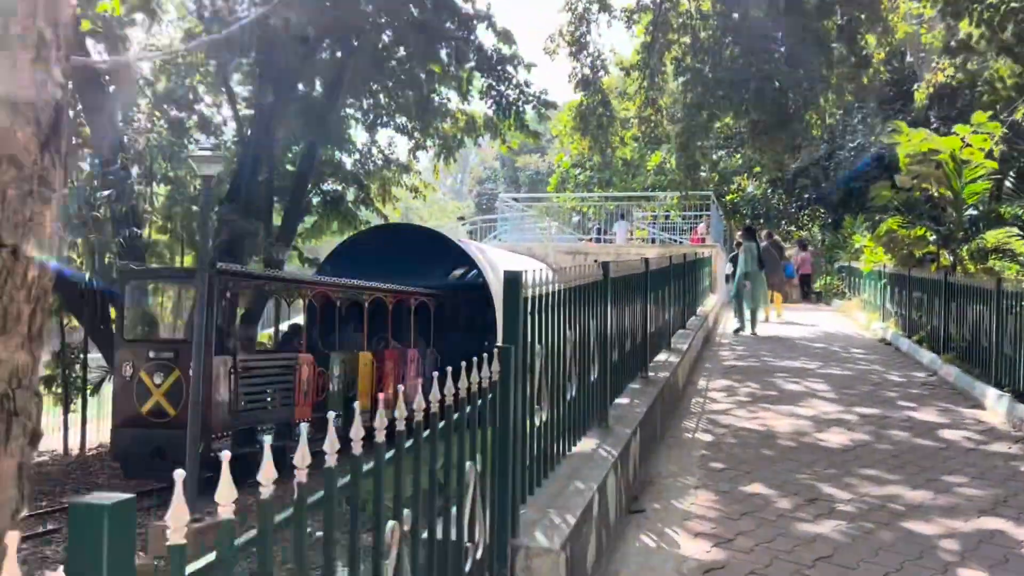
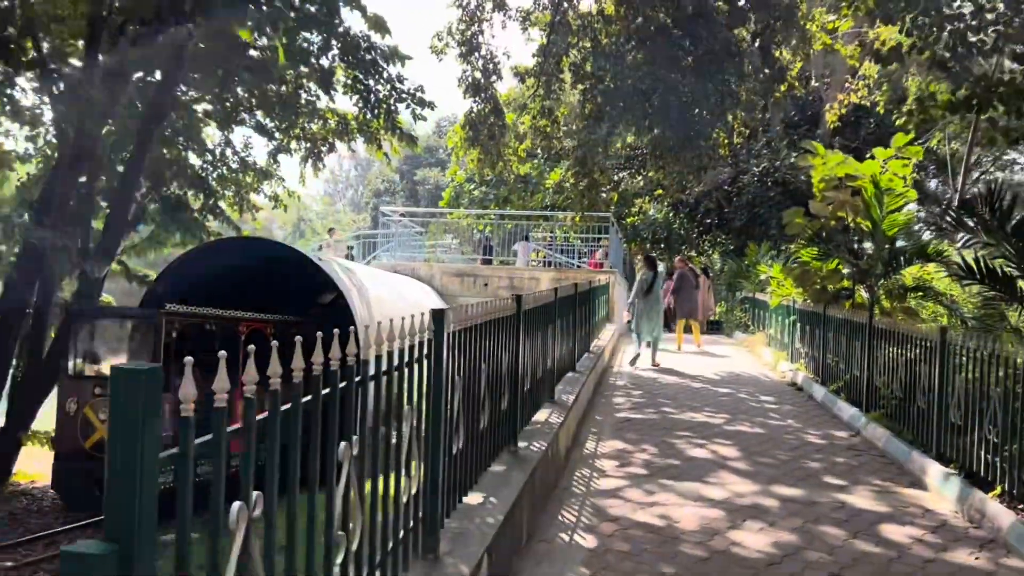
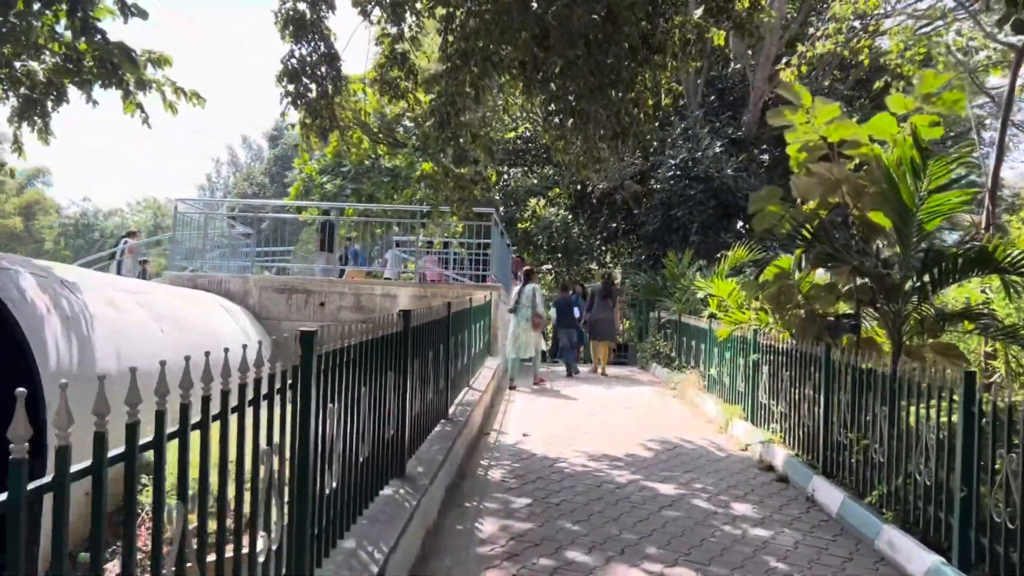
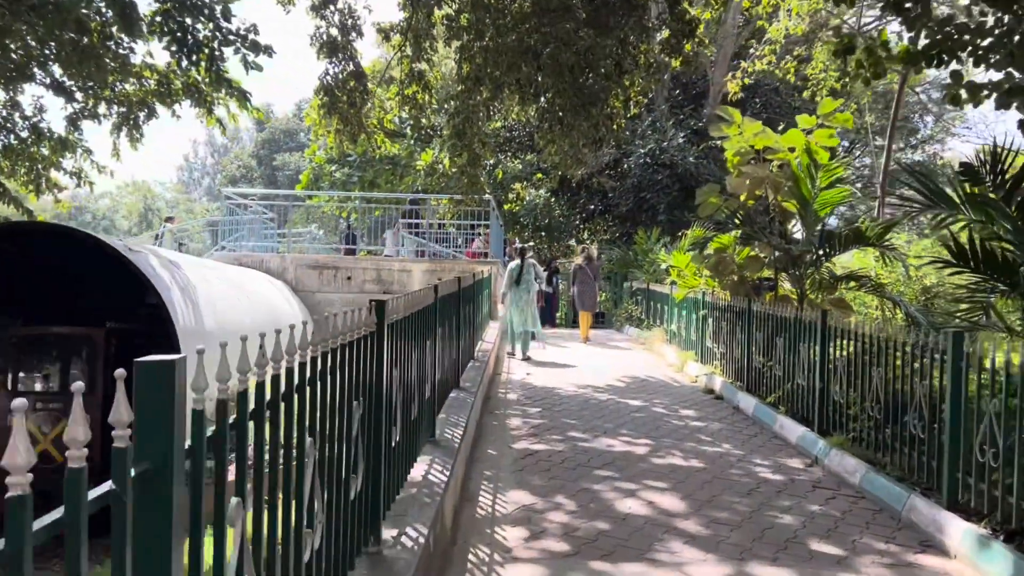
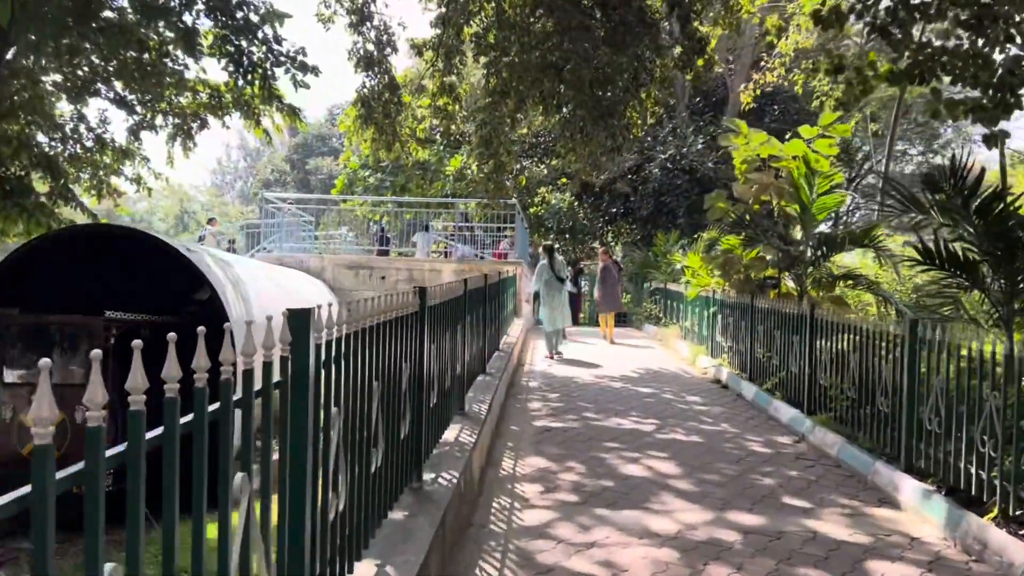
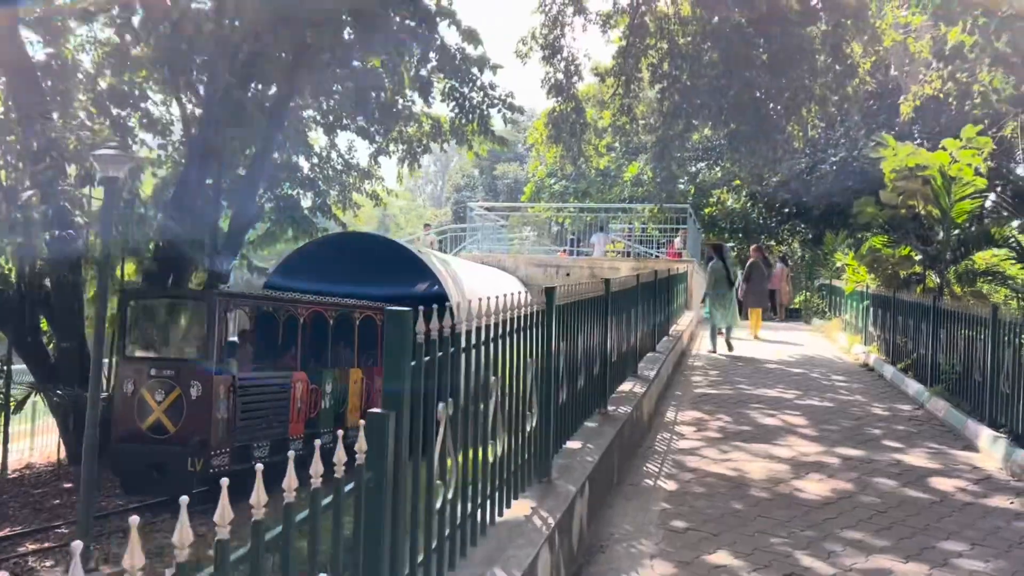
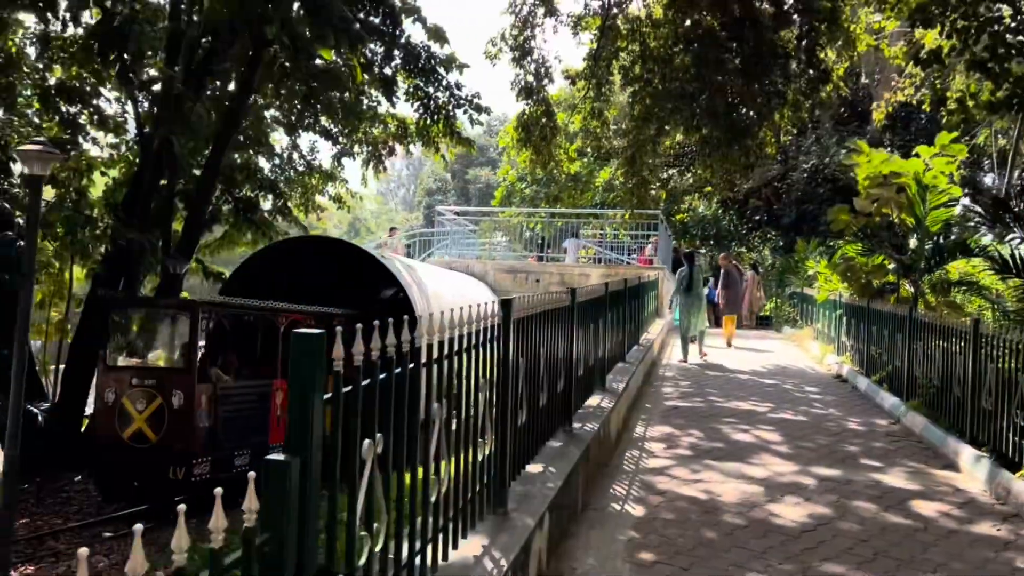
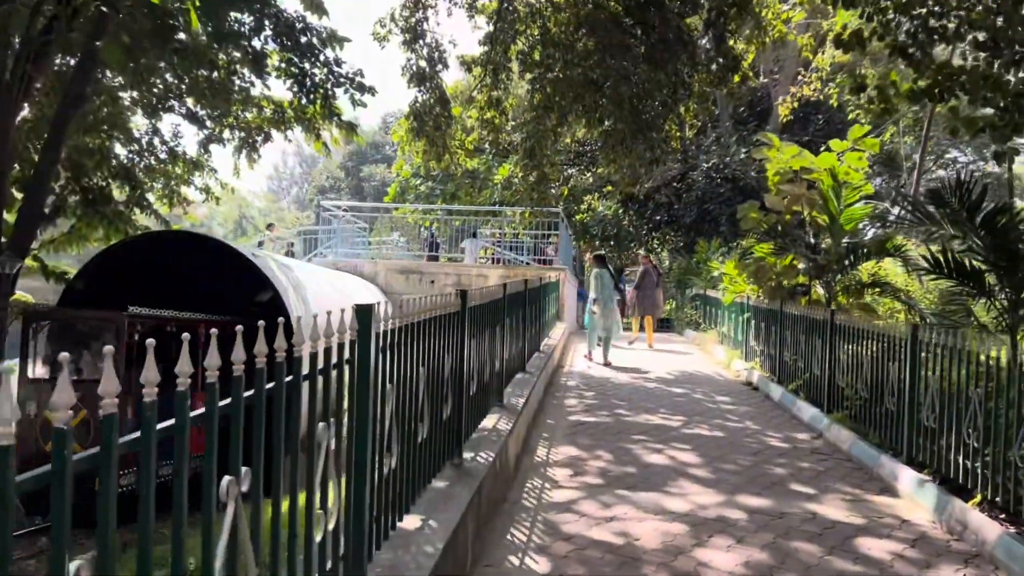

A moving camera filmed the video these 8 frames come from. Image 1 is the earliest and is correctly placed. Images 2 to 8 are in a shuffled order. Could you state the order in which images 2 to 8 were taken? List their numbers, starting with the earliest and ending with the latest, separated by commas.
6, 7, 2, 8, 5, 4, 3
